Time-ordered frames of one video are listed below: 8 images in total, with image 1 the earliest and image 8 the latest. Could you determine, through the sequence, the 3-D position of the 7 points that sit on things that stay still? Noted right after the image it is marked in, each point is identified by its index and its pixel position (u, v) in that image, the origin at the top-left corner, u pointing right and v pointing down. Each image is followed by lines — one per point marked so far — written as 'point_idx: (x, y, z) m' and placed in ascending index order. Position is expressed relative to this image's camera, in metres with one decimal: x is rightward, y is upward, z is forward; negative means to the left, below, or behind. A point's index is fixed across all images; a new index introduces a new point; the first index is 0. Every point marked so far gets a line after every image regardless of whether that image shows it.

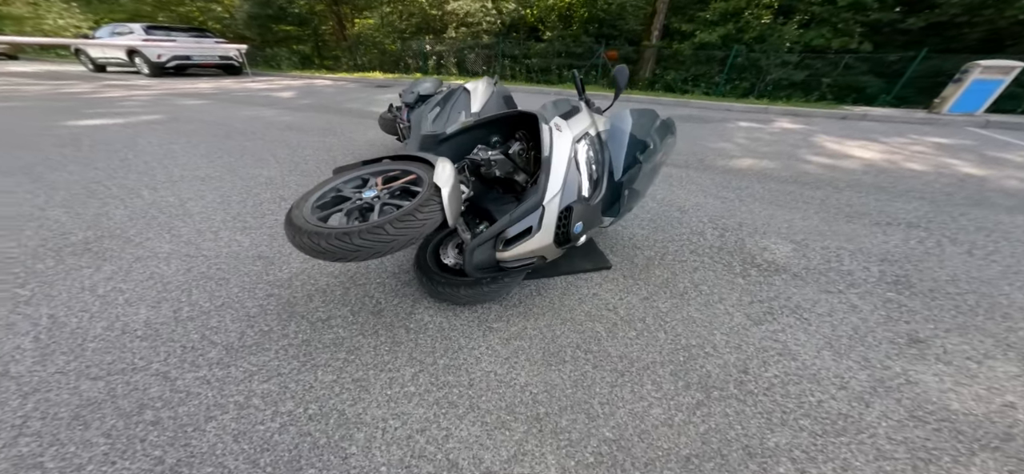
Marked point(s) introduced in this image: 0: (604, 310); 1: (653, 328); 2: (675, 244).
0: (+0.6, -0.4, +2.1) m
1: (+0.8, -0.5, +2.1) m
2: (+1.2, -0.1, +2.8) m
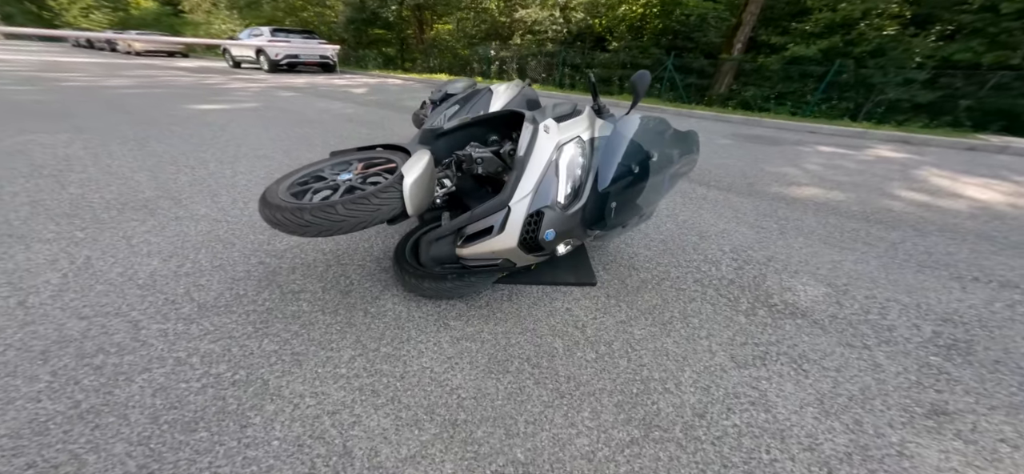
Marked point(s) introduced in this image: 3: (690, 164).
0: (+0.3, -0.5, +2.0) m
1: (+0.5, -0.6, +1.9) m
2: (+1.1, -0.2, +2.5) m
3: (+1.2, +0.5, +2.7) m
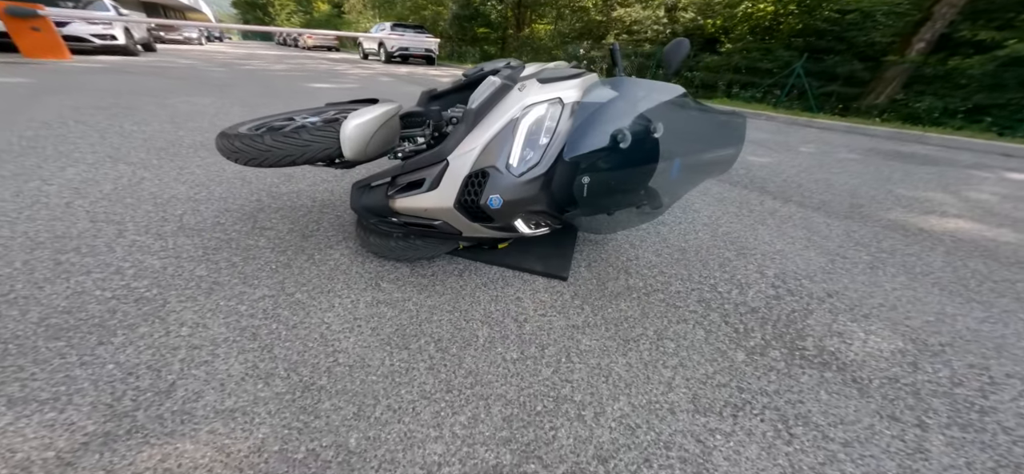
0: (0.0, -0.4, +1.6) m
1: (+0.1, -0.5, +1.5) m
2: (+0.9, -0.2, +1.9) m
3: (+1.2, +0.4, +2.1) m
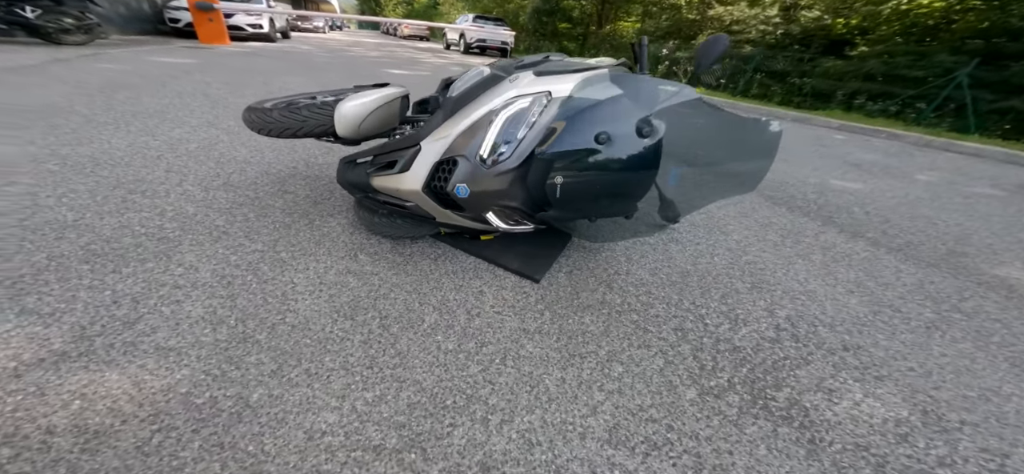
0: (-0.2, -0.3, +1.6) m
1: (-0.1, -0.5, +1.4) m
2: (+0.7, -0.3, +1.7) m
3: (+1.2, +0.3, +1.8) m
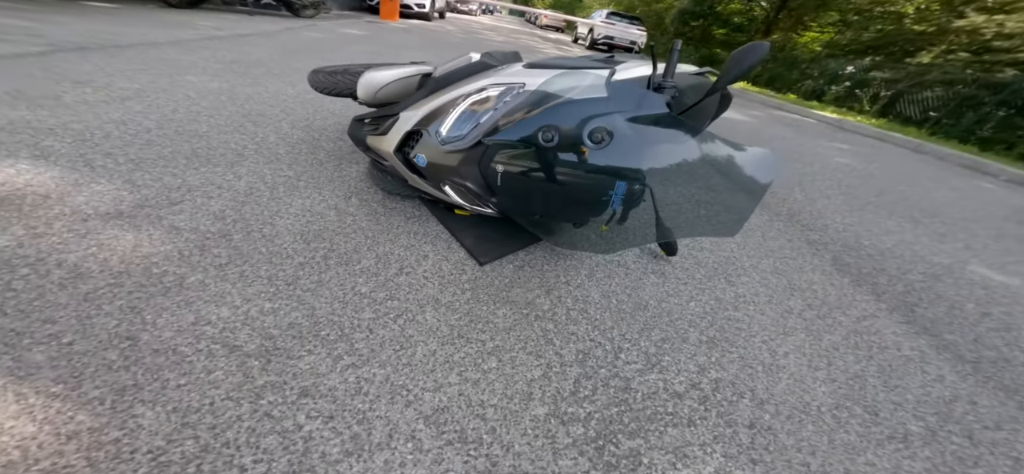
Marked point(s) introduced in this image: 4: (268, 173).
0: (-0.5, -0.2, +1.8) m
1: (-0.6, -0.3, +1.6) m
2: (+0.3, -0.4, +1.6) m
3: (+0.9, +0.1, +1.5) m
4: (-1.4, +0.4, +2.3) m
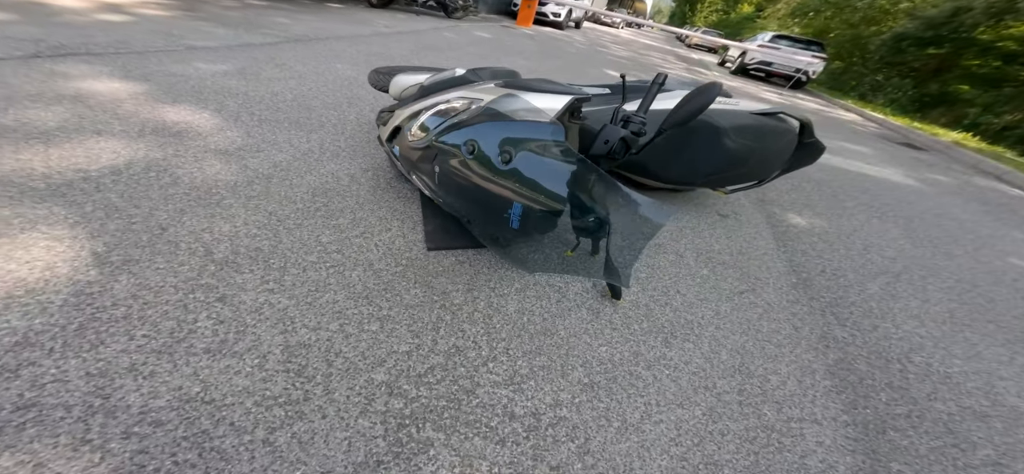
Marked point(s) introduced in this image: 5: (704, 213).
0: (-0.9, 0.0, +2.2) m
1: (-1.0, -0.1, +2.0) m
2: (-0.2, -0.4, +1.7) m
3: (+0.5, -0.1, +1.4) m
4: (-1.4, +0.7, +2.9) m
5: (+1.5, +0.2, +3.0) m
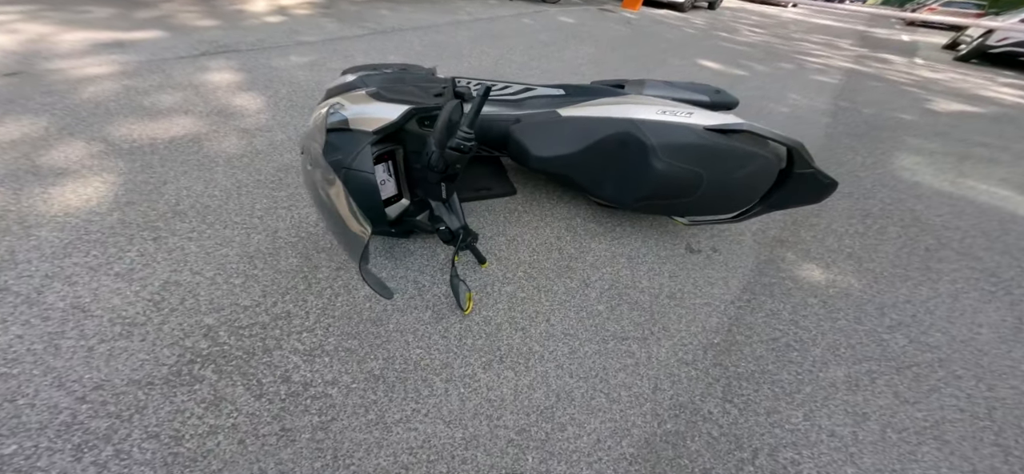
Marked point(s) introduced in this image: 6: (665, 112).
0: (-1.4, +0.2, +2.6) m
1: (-1.6, +0.1, +2.5) m
2: (-1.0, -0.4, +1.9) m
3: (-0.5, -0.1, +1.4) m
4: (-1.5, +1.0, +3.4) m
5: (+1.0, 0.0, +2.5) m
6: (+0.8, +0.7, +2.1) m
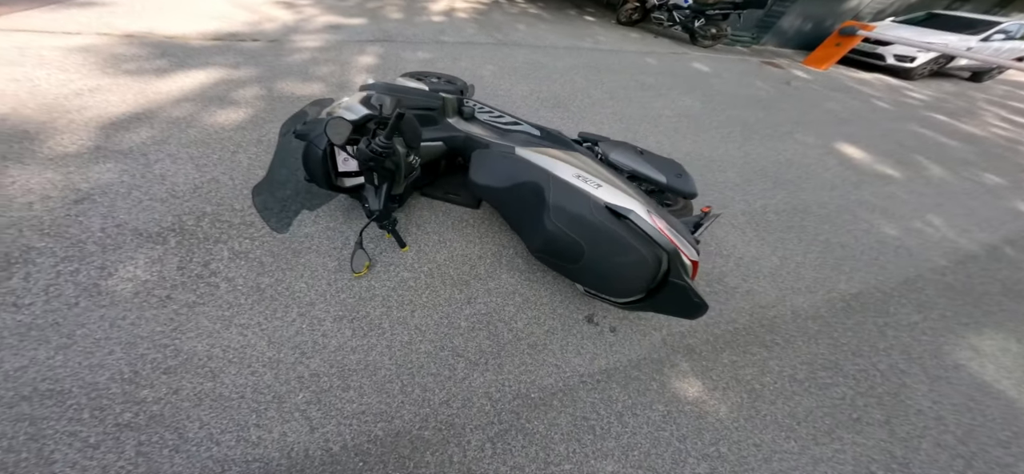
0: (-1.6, +0.7, +3.5) m
1: (-1.8, +0.6, +3.4) m
2: (-1.7, +0.1, +2.7) m
3: (-1.3, +0.1, +2.1) m
4: (-1.1, +1.3, +4.2) m
5: (+0.4, -0.4, +2.4) m
6: (+0.4, +0.4, +2.1) m
